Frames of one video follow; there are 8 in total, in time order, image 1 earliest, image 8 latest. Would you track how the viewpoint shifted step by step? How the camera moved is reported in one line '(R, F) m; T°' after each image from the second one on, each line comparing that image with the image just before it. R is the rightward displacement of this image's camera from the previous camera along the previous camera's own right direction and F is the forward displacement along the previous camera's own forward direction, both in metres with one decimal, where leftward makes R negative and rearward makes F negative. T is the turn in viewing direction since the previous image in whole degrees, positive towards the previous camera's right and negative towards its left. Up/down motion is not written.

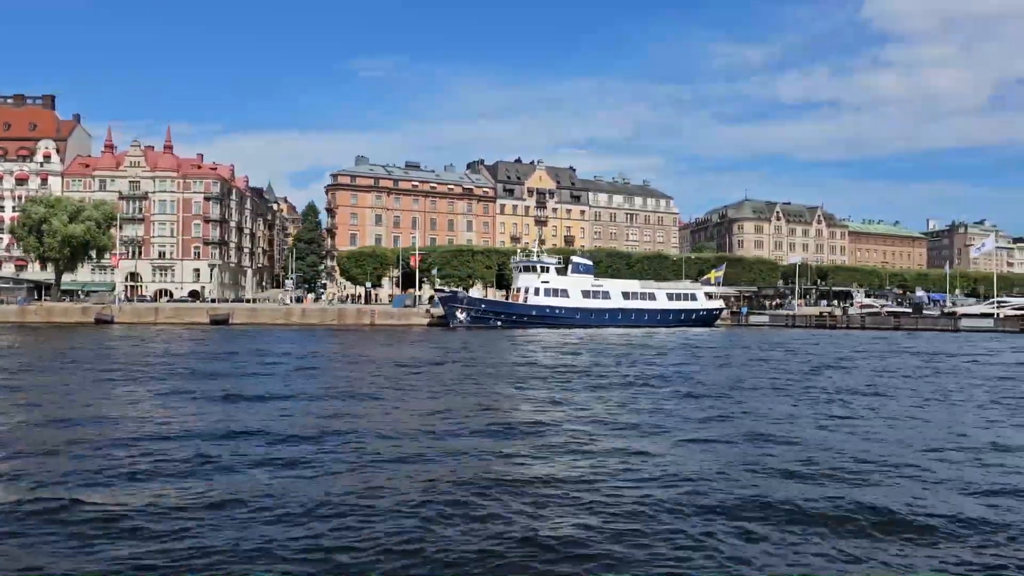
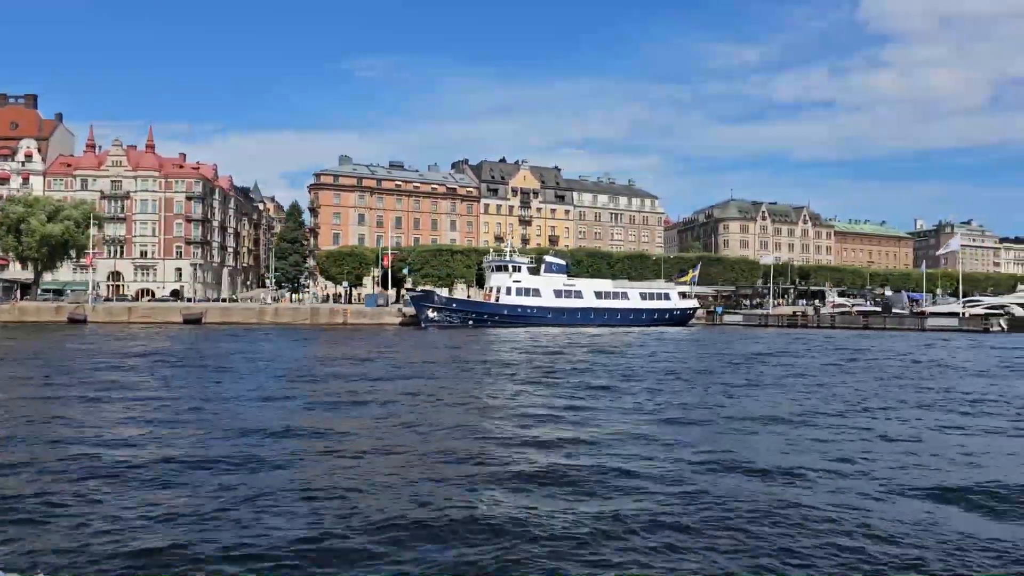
(+1.3, -0.1) m; 0°
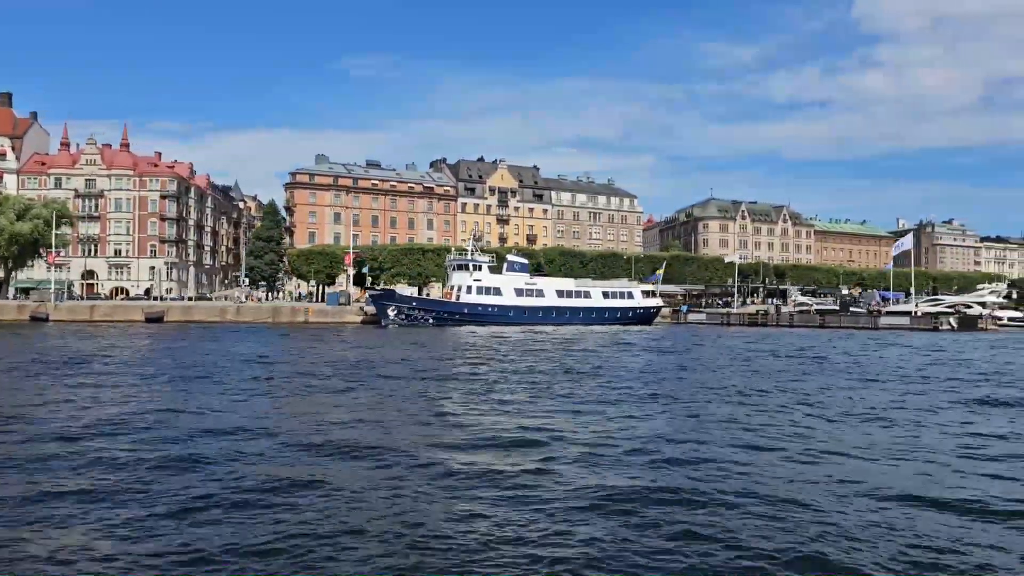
(+1.7, -0.2) m; 0°
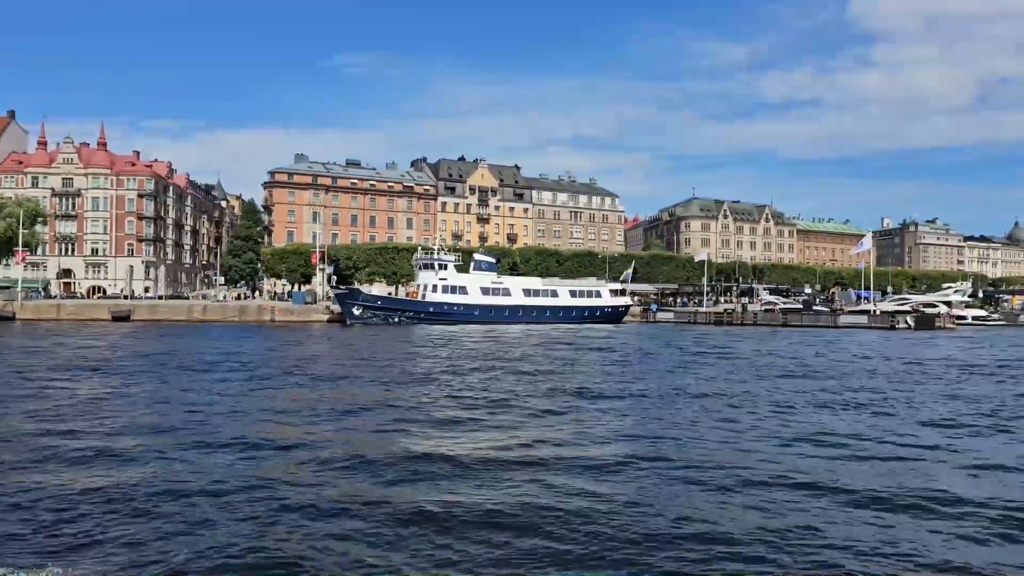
(+1.5, -0.2) m; 0°
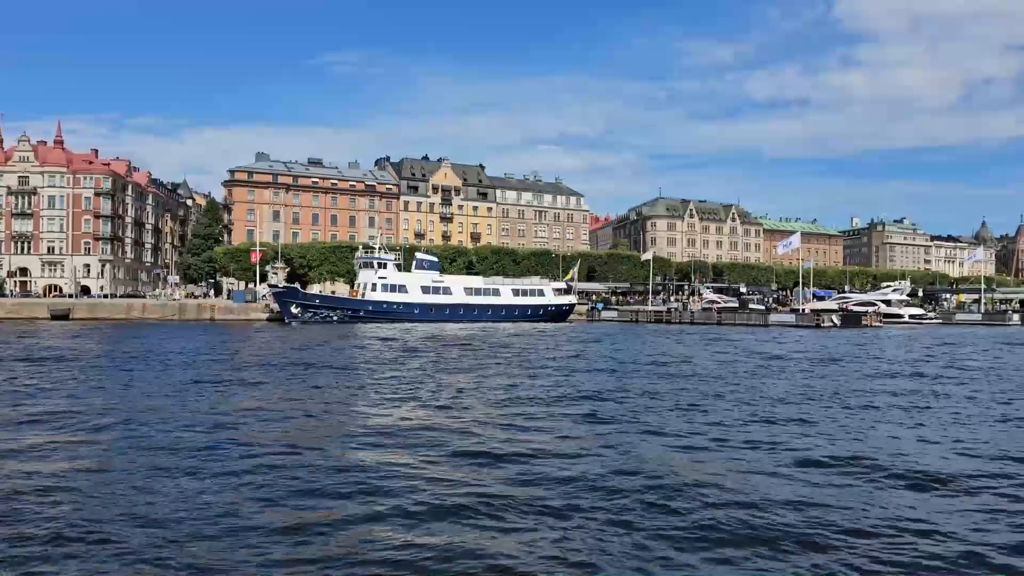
(+2.5, -0.2) m; +1°
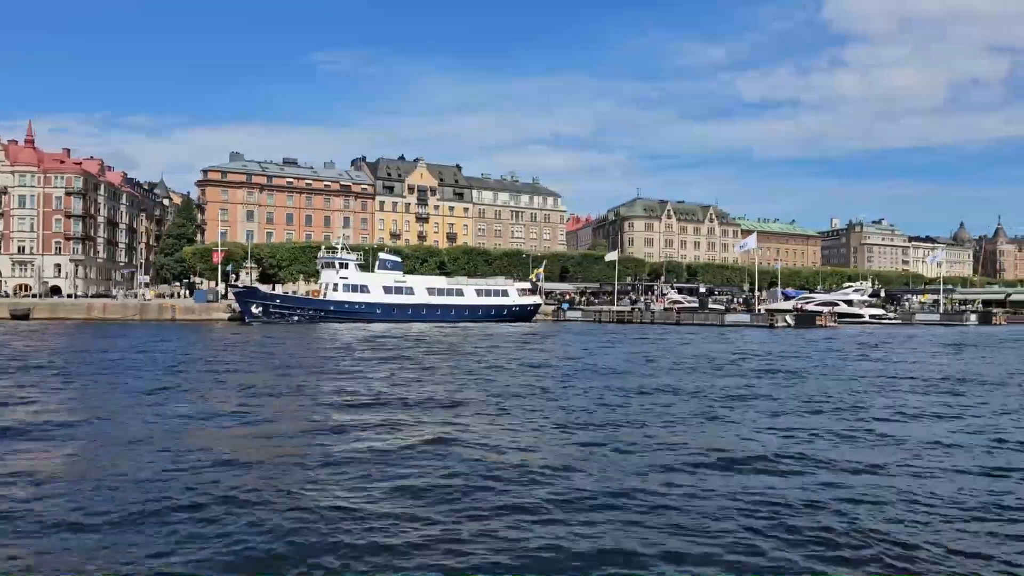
(+1.5, -0.1) m; +1°
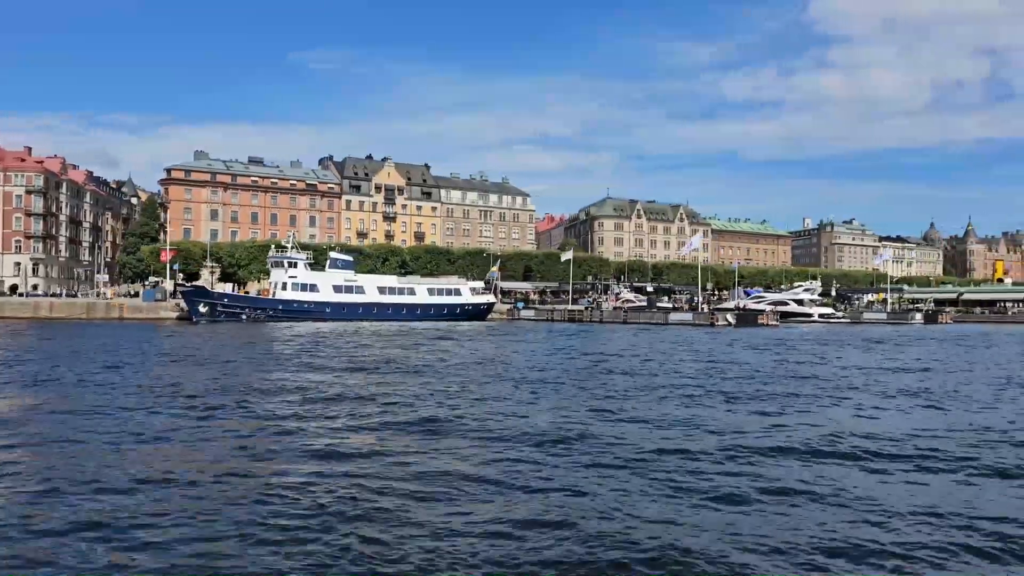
(+1.9, -0.1) m; +1°
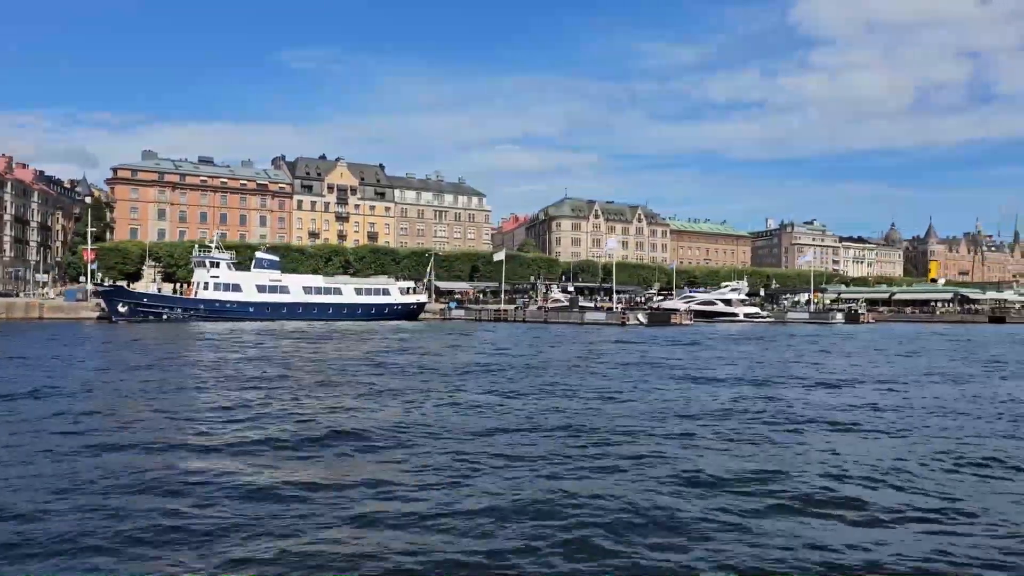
(+3.1, -0.2) m; +1°
